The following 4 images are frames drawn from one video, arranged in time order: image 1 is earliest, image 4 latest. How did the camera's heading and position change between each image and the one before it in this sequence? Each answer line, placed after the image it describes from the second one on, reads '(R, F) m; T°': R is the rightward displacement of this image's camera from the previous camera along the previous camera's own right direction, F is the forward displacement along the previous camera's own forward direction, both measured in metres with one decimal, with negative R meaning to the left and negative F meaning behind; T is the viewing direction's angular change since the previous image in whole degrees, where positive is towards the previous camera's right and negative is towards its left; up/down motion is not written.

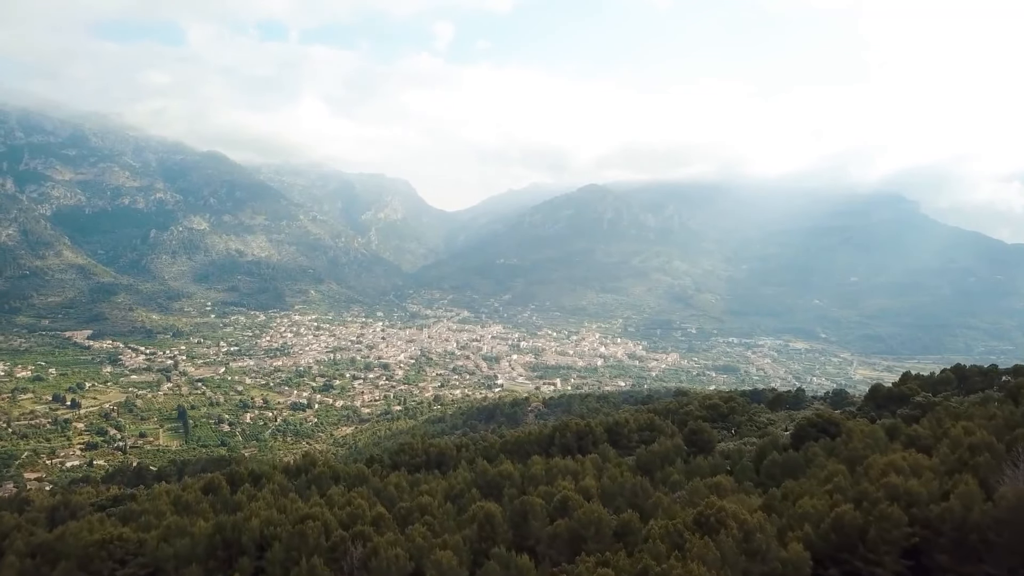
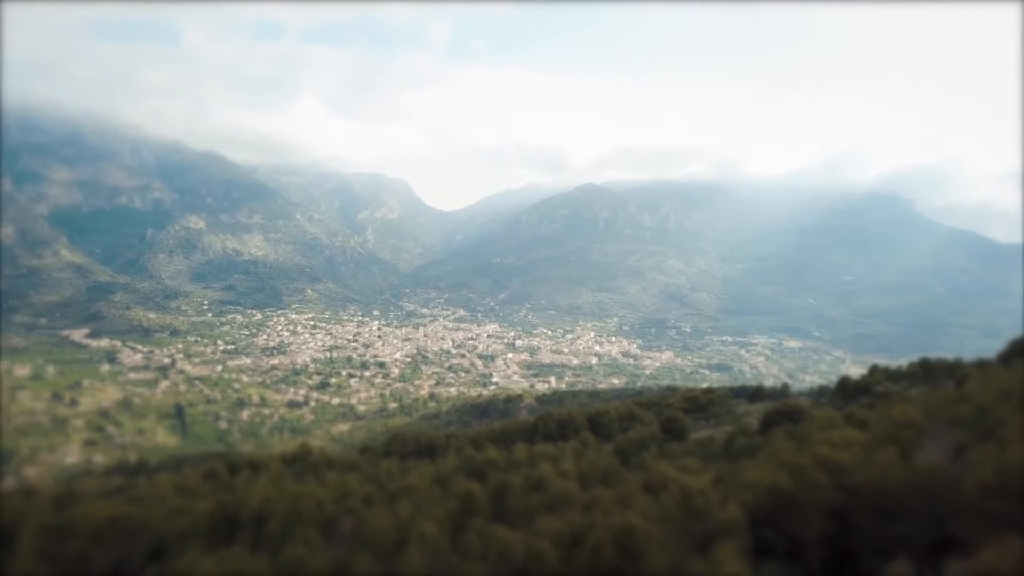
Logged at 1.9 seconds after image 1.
(+0.4, -0.9) m; 0°
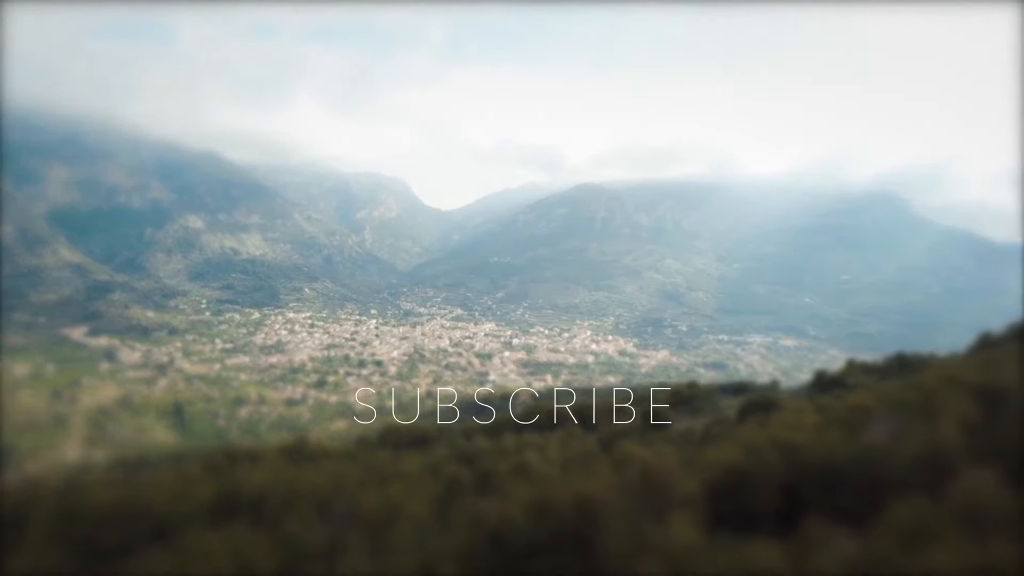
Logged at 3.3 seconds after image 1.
(+0.4, -0.7) m; 0°
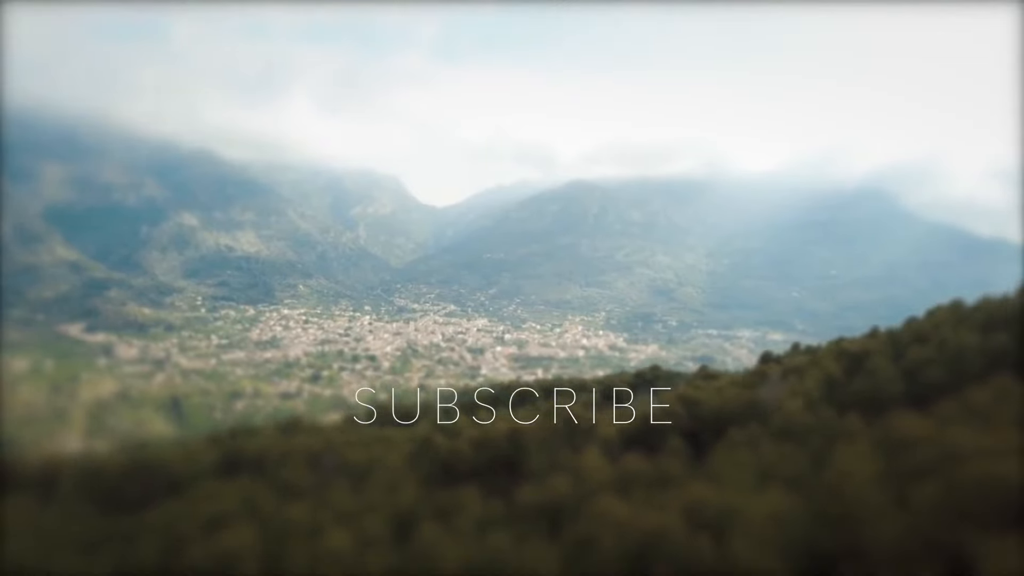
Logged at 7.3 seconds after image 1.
(+0.9, -2.0) m; 0°
